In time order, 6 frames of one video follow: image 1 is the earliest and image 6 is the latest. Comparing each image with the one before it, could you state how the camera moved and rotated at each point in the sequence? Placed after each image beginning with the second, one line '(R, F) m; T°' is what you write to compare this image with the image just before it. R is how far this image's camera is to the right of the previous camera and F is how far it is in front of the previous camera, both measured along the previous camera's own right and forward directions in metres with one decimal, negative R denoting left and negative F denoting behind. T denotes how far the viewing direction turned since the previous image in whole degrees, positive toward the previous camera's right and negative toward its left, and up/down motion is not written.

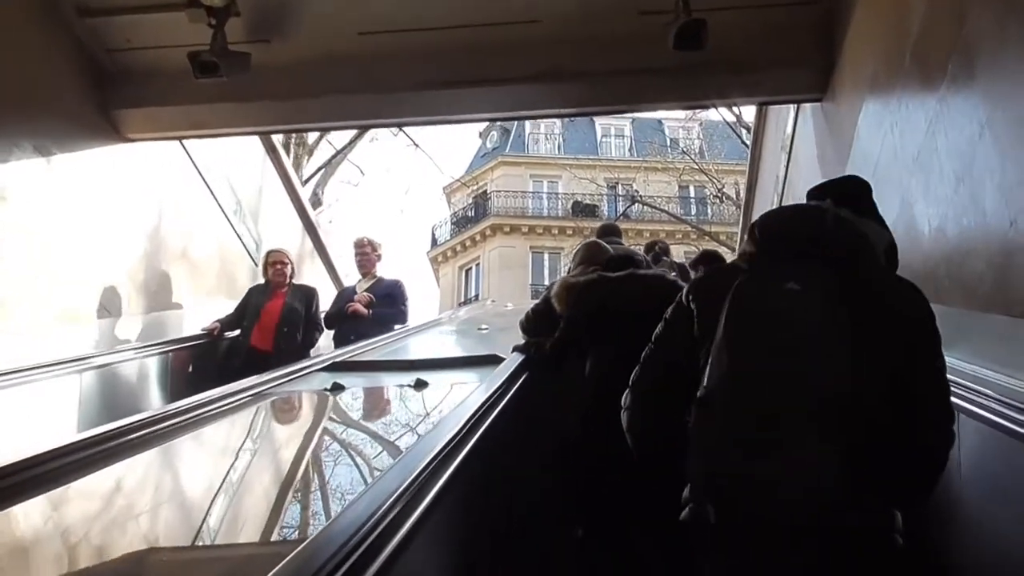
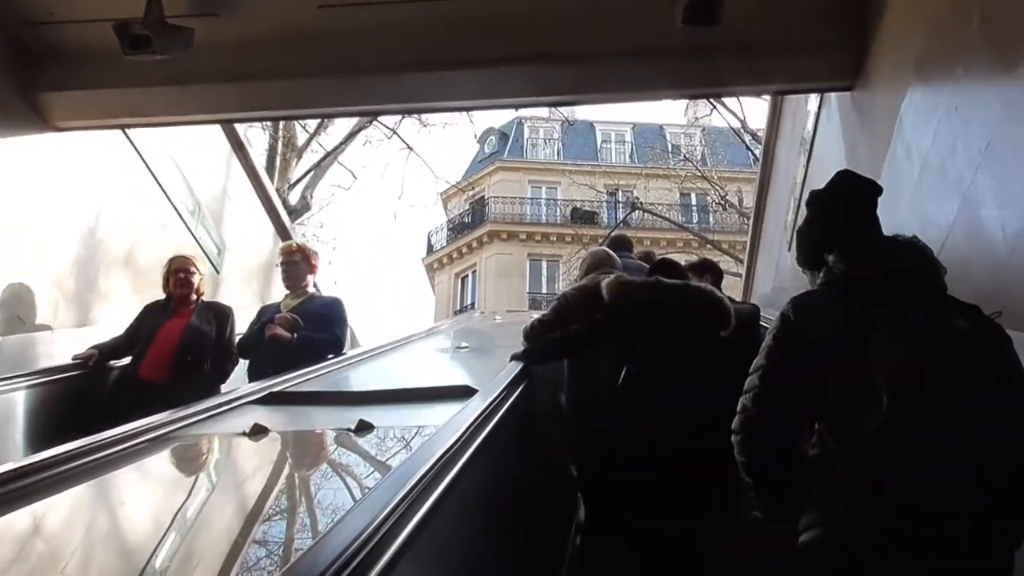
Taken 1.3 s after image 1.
(+0.1, +0.4) m; 0°
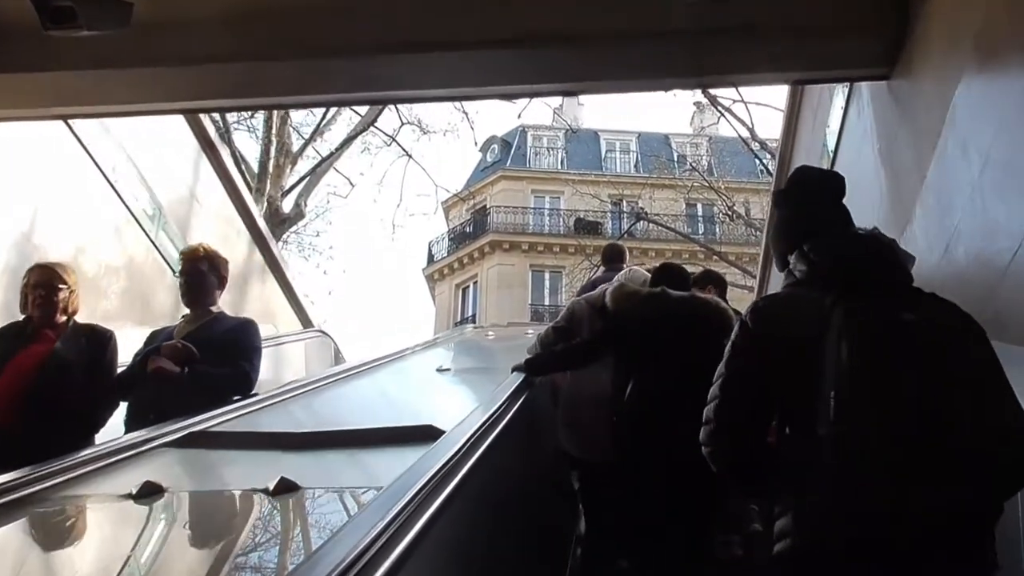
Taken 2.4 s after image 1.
(+0.1, +0.4) m; 0°
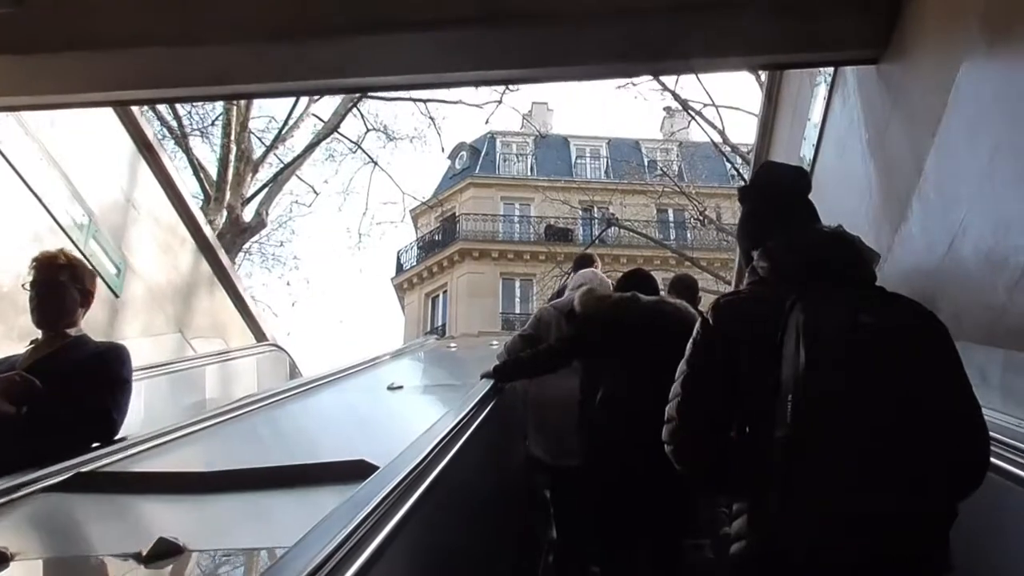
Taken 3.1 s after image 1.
(0.0, +0.3) m; +2°
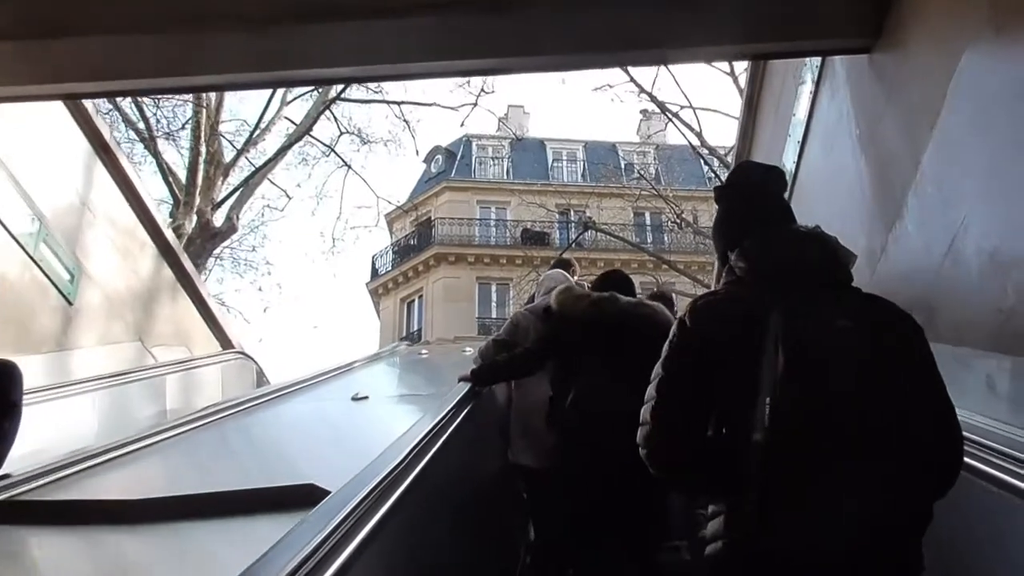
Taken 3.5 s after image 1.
(0.0, +0.1) m; +2°
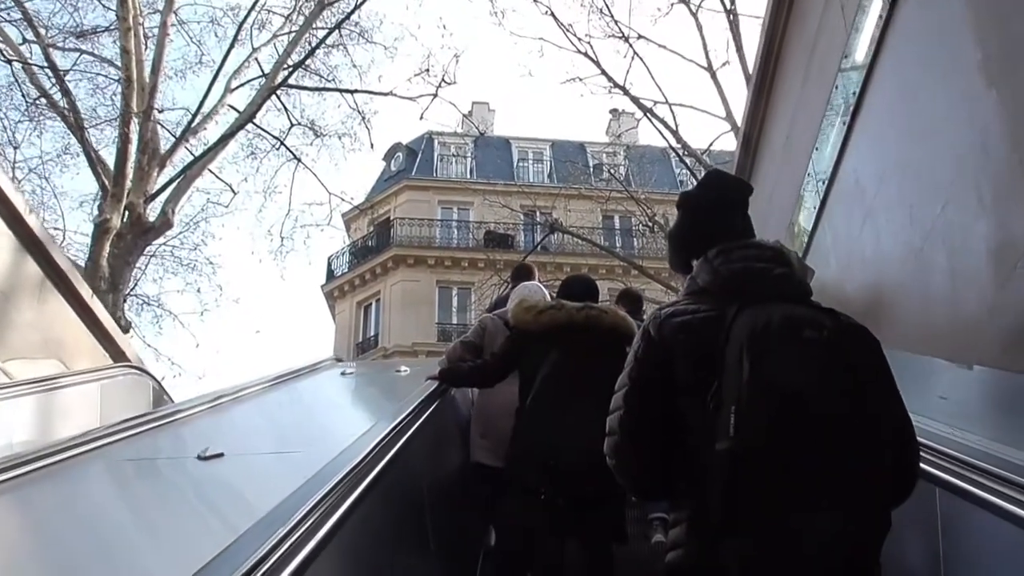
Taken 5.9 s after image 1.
(+0.1, +0.8) m; +2°
